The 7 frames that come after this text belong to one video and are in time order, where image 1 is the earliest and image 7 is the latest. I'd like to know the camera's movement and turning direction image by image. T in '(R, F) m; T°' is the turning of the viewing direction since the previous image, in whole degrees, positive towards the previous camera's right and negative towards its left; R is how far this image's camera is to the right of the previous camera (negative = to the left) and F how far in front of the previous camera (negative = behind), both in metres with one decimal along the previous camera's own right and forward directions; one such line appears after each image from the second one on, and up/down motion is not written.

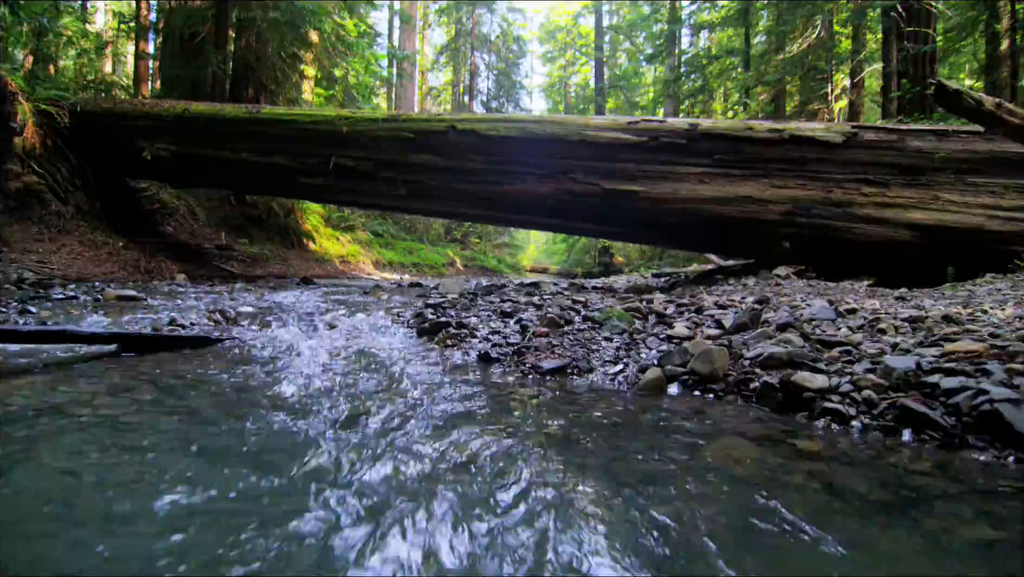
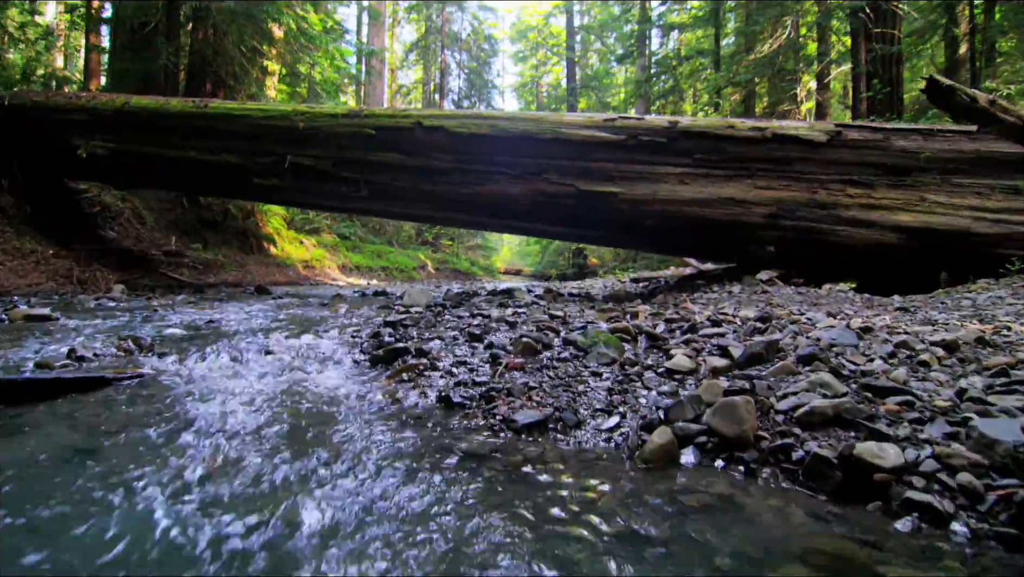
(0.0, +0.5) m; +3°
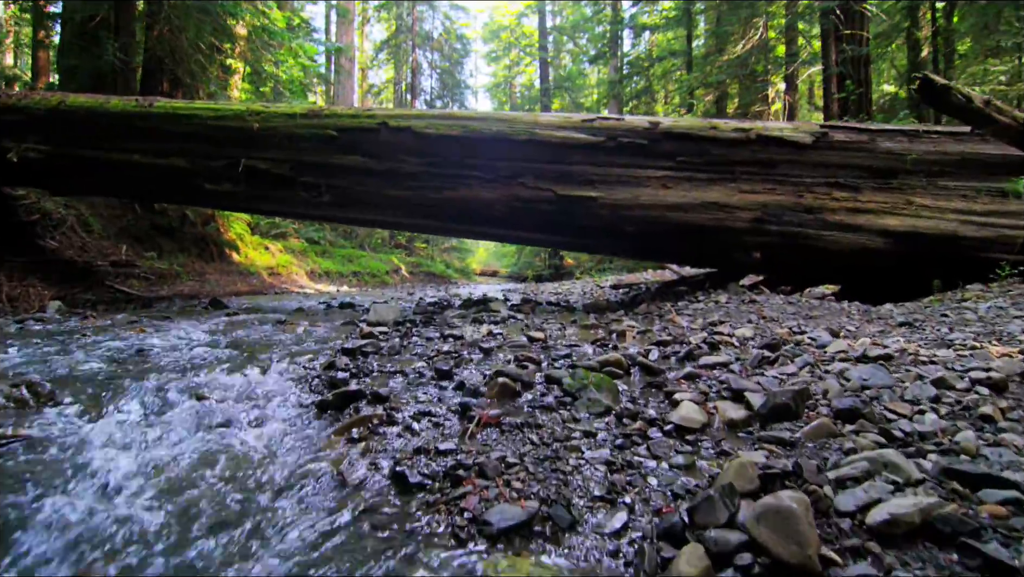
(0.0, +0.4) m; +3°
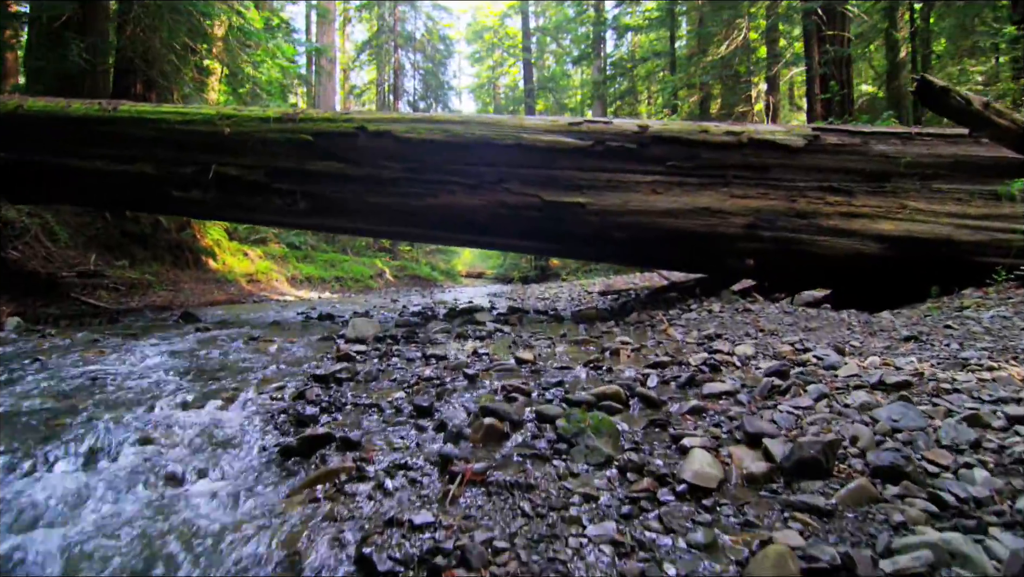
(0.0, +0.2) m; +2°
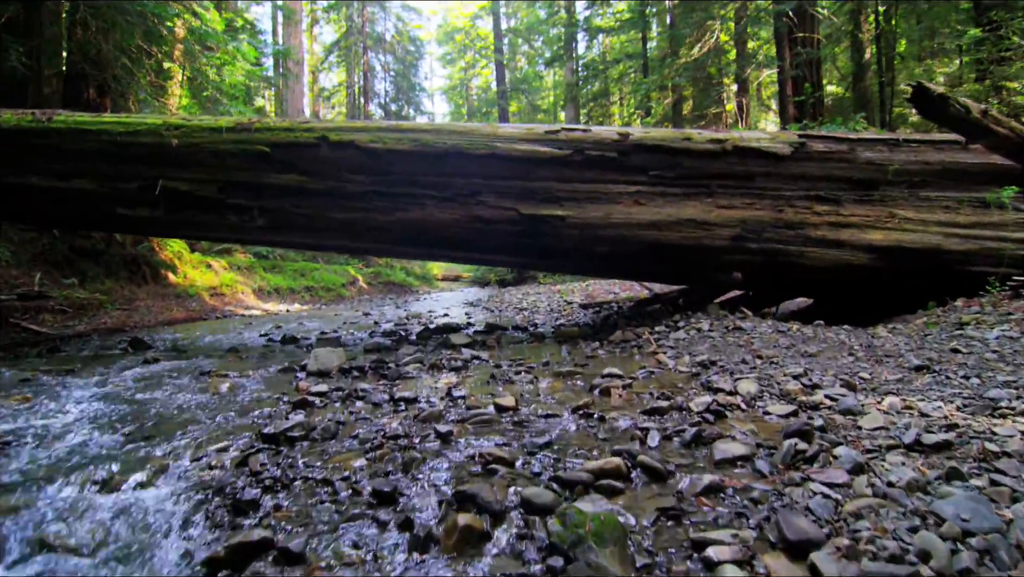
(0.0, +0.4) m; +3°
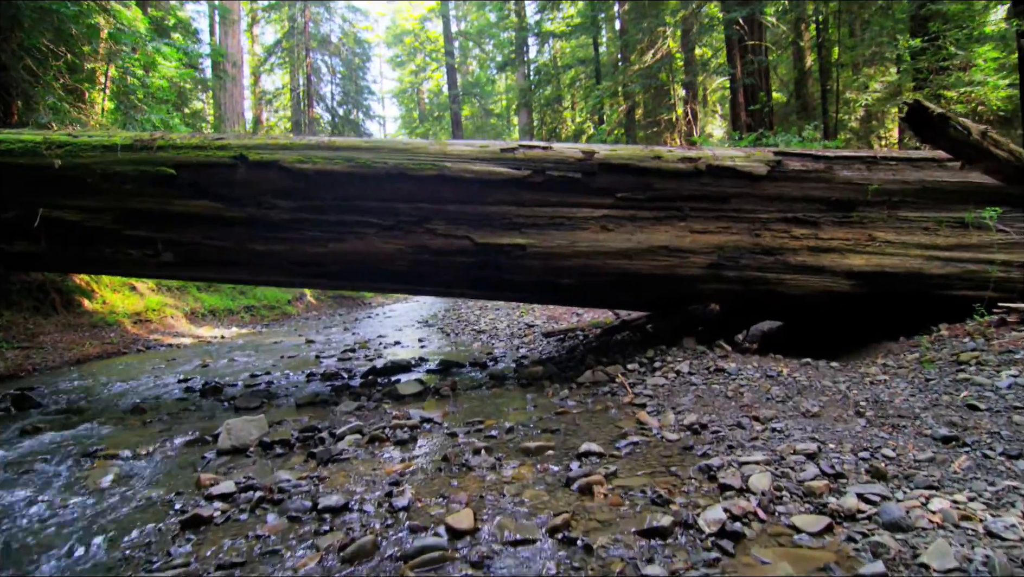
(0.0, +0.7) m; +5°
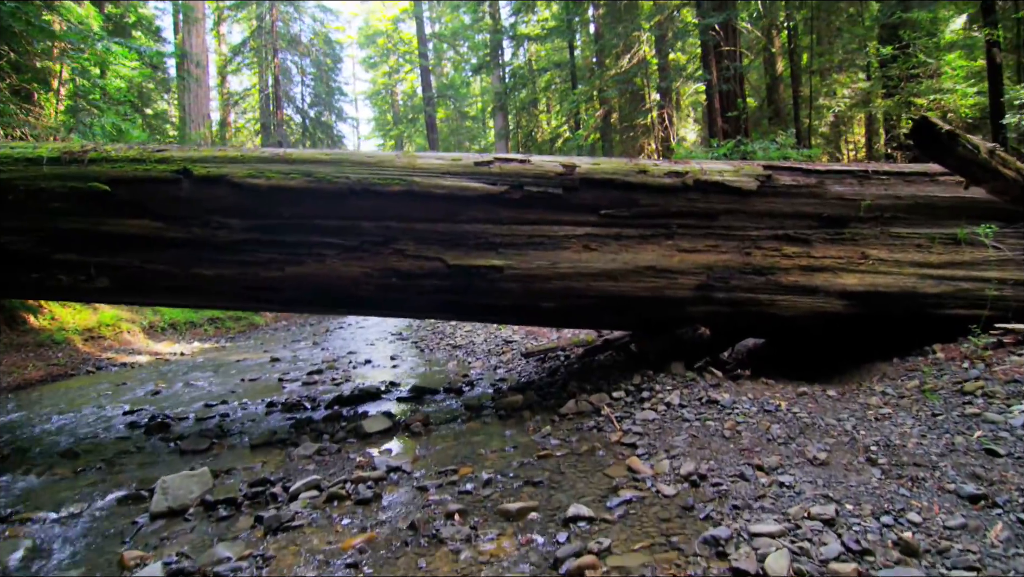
(0.0, +0.4) m; +3°
